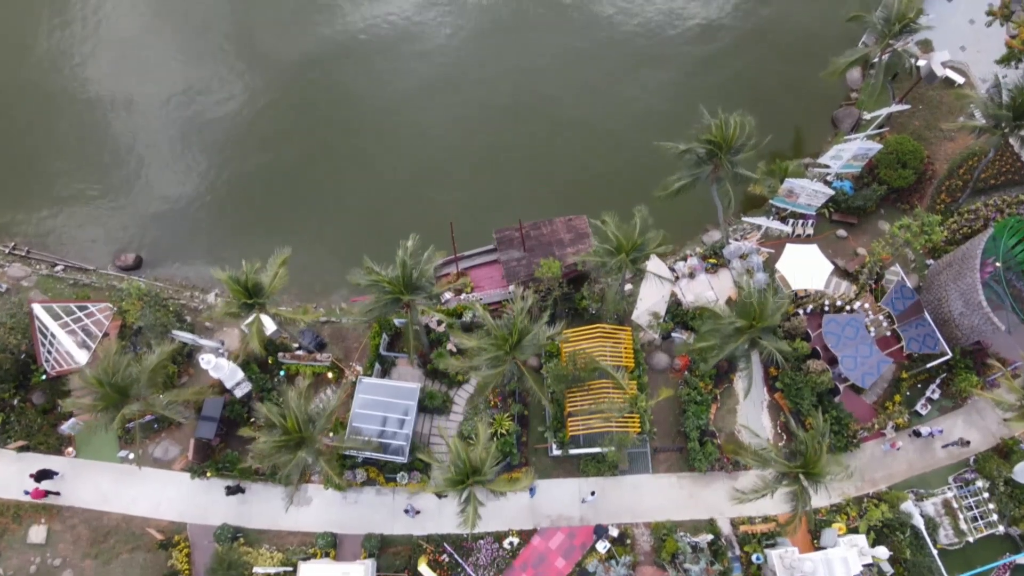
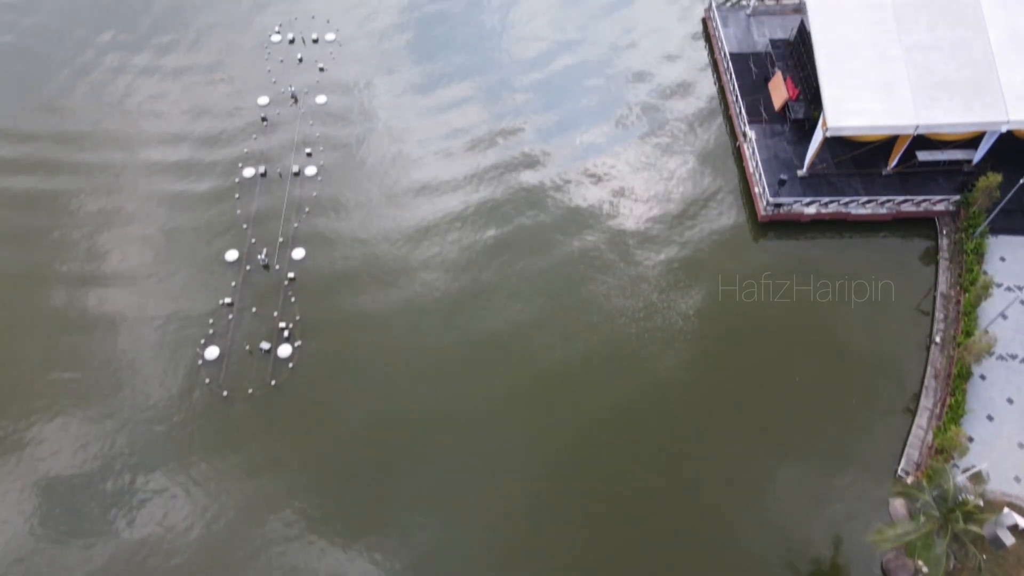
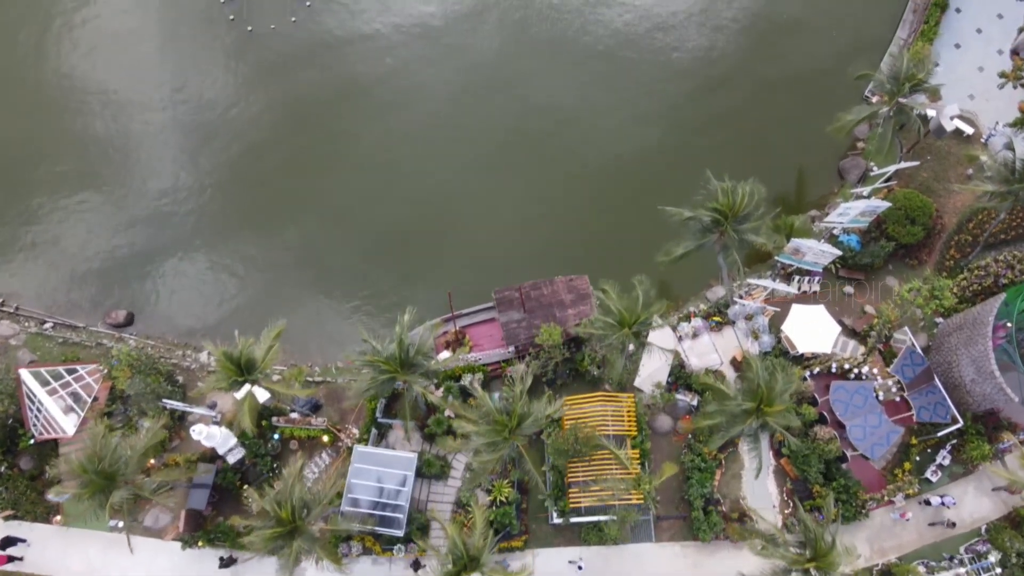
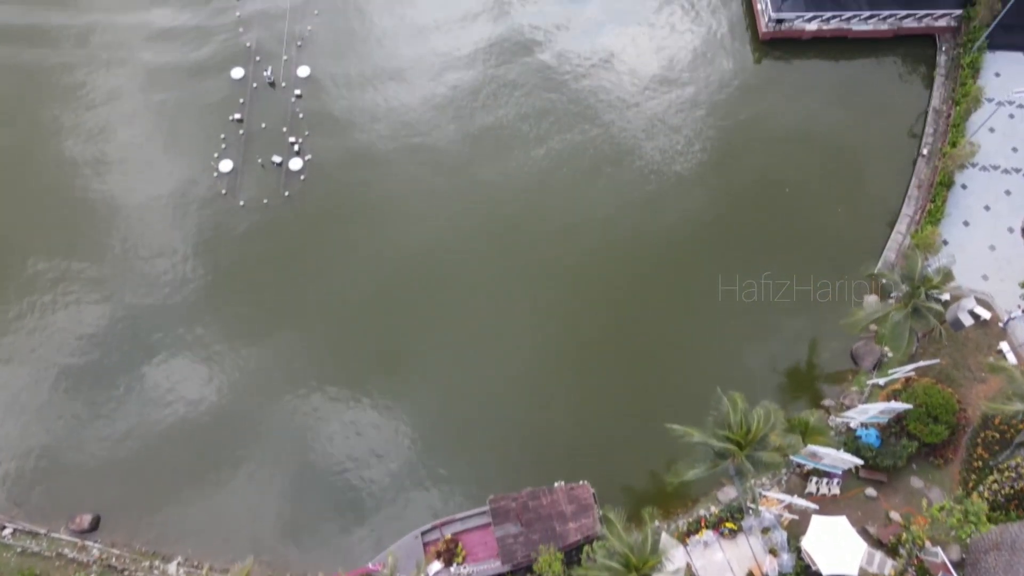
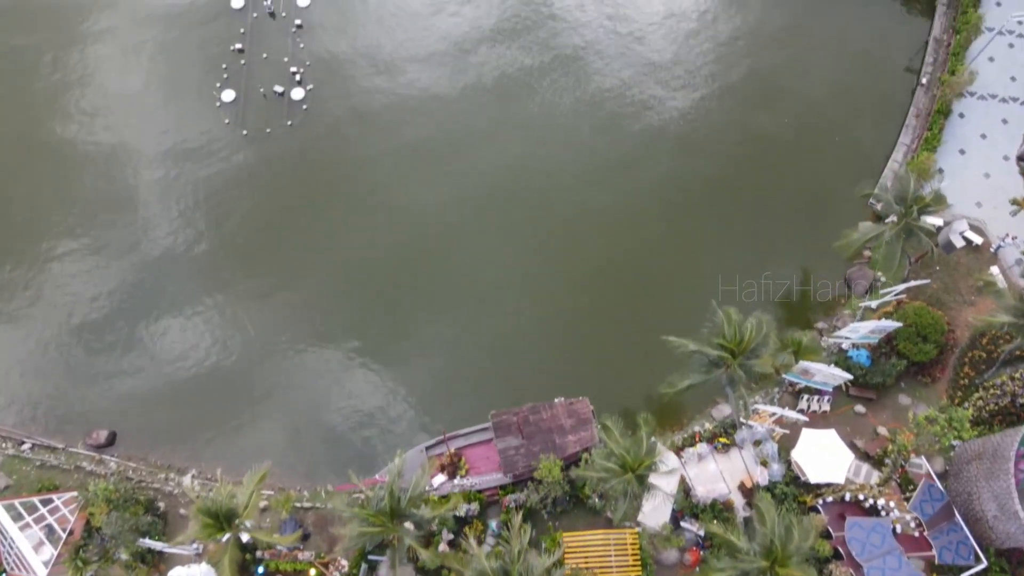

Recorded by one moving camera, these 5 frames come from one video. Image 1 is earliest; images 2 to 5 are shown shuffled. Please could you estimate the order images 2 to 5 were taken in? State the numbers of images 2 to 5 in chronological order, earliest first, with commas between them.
3, 5, 4, 2
